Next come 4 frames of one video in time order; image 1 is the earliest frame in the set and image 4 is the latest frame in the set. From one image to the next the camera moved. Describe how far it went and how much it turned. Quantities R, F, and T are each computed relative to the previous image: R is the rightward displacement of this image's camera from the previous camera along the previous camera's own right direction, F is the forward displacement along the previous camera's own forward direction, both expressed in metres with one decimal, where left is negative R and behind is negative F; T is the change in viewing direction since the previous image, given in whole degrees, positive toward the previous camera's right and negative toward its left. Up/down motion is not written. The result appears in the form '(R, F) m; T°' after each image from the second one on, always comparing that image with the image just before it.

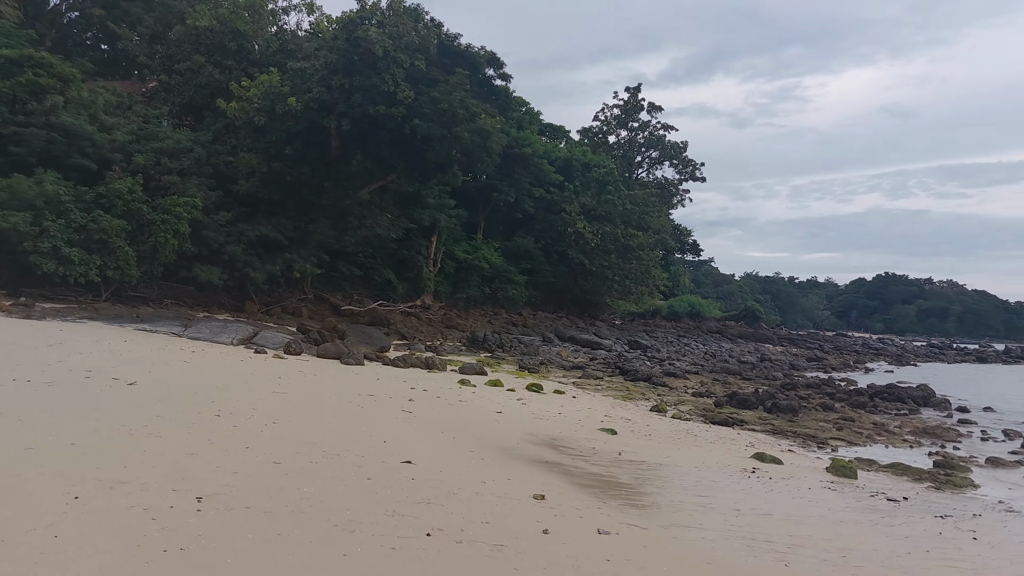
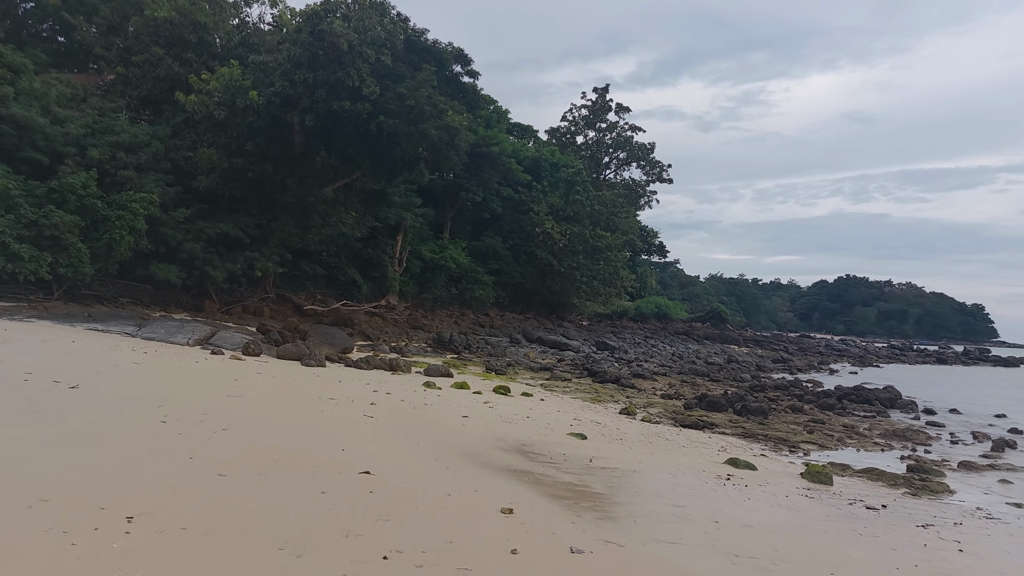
(0.0, +0.3) m; +2°
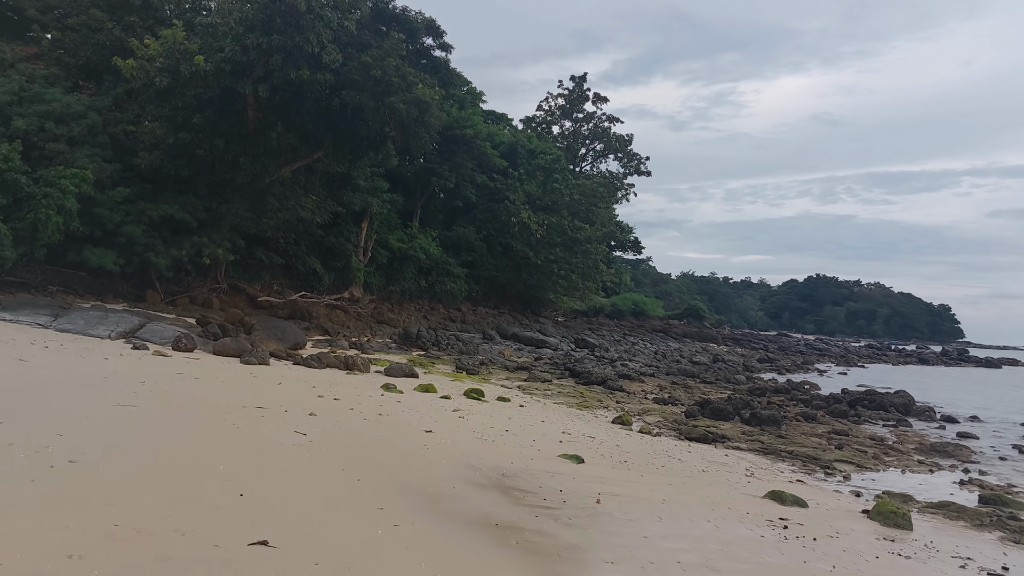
(0.0, +1.6) m; +2°
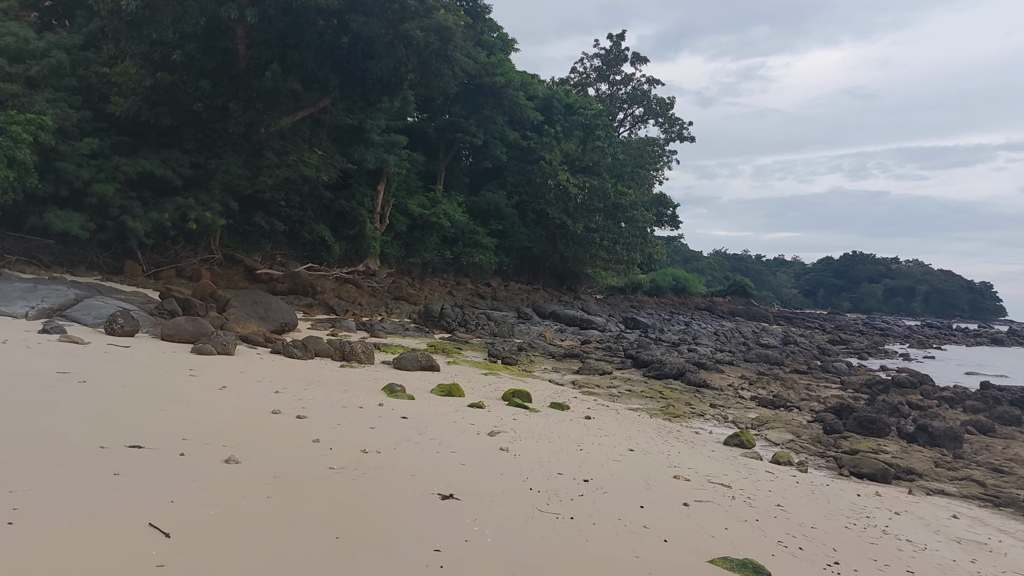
(-0.3, +2.9) m; -2°
